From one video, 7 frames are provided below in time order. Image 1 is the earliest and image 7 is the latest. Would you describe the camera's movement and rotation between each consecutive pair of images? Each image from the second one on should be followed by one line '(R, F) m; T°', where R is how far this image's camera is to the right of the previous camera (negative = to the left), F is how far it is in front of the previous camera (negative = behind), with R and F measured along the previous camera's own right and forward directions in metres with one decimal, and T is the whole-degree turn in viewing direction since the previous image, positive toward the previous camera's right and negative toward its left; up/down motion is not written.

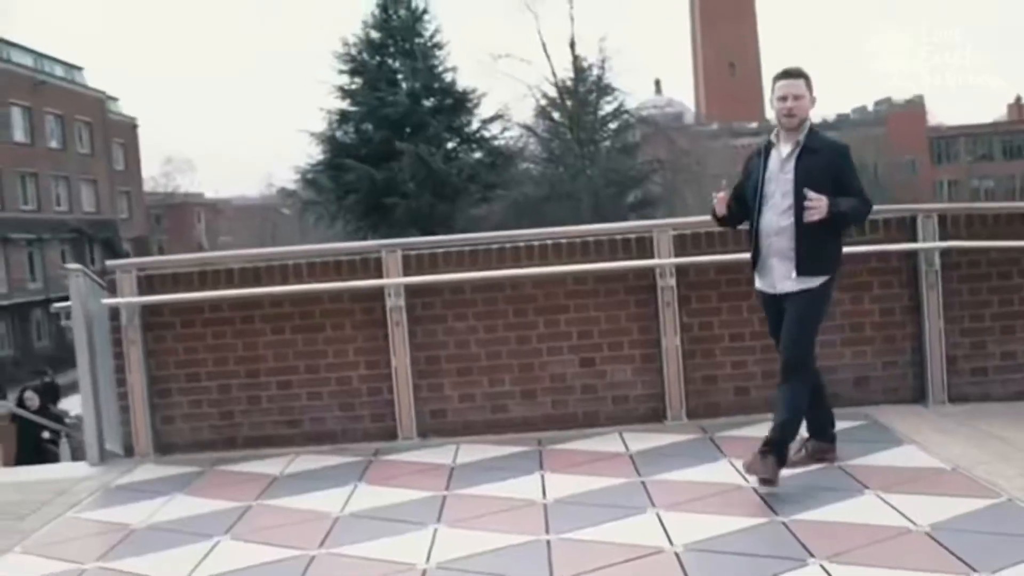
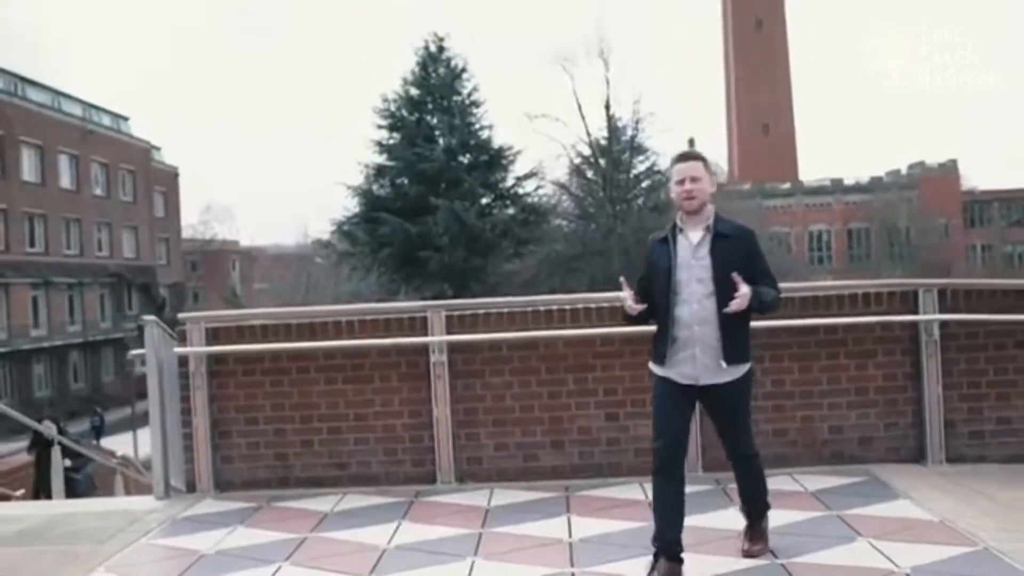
(0.0, -0.5) m; -2°
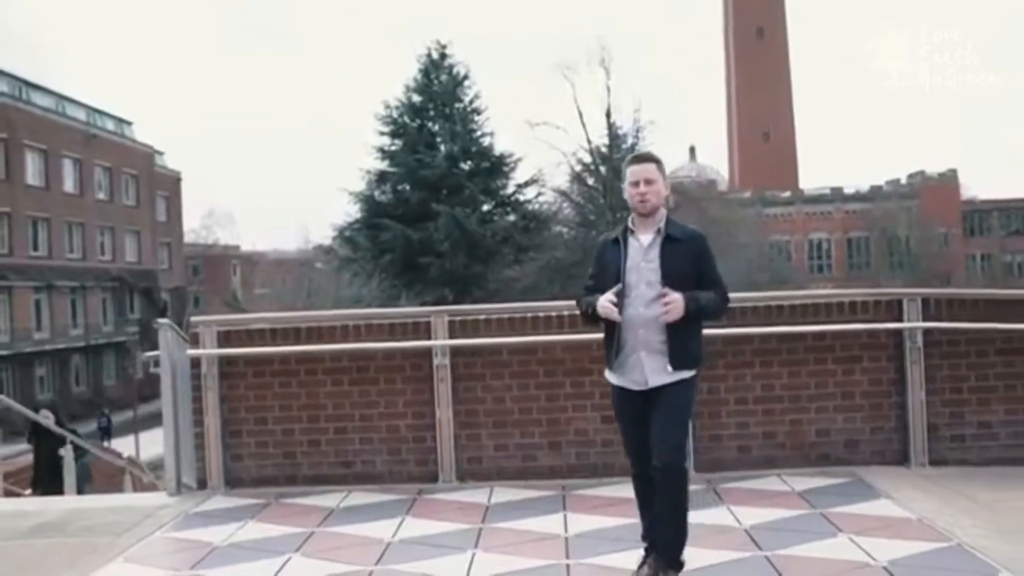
(0.0, -0.2) m; 0°
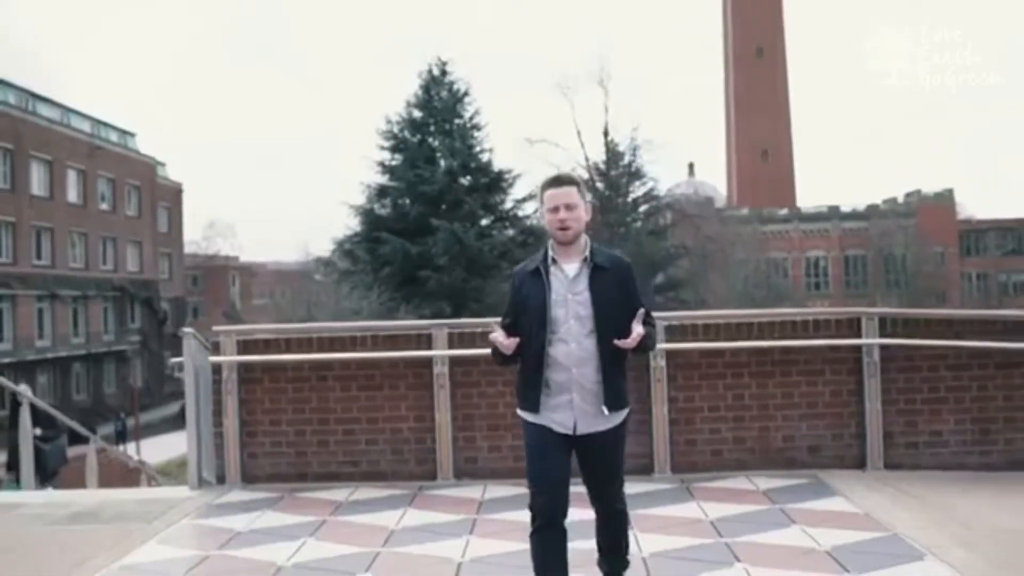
(0.0, -0.5) m; 0°
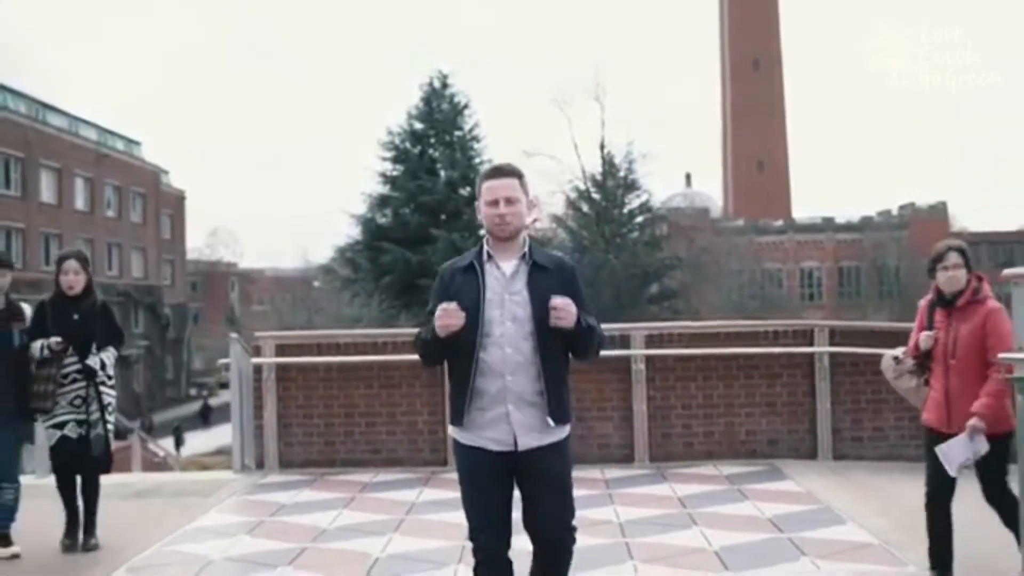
(0.0, -1.0) m; 0°
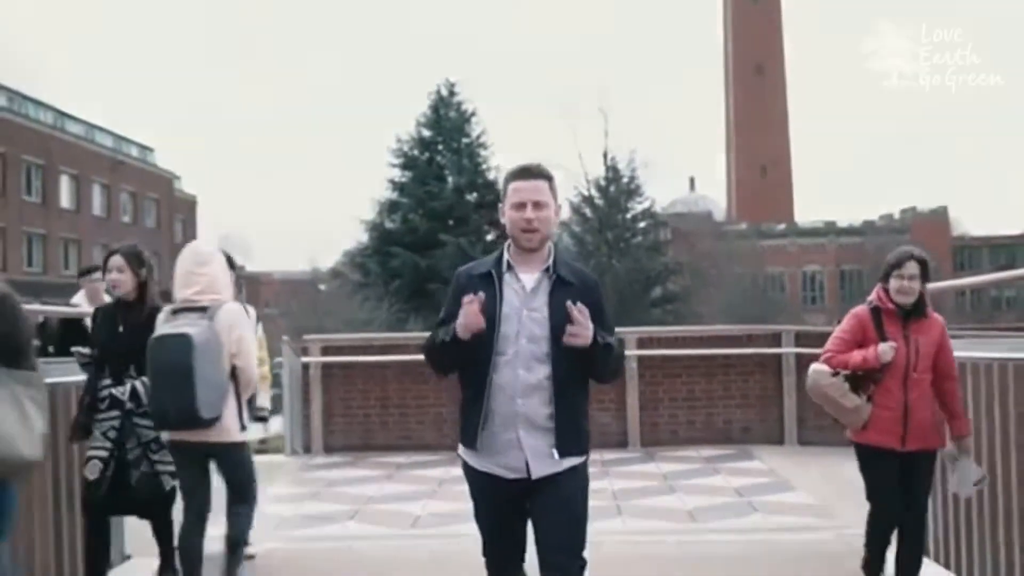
(-0.1, -1.2) m; 0°
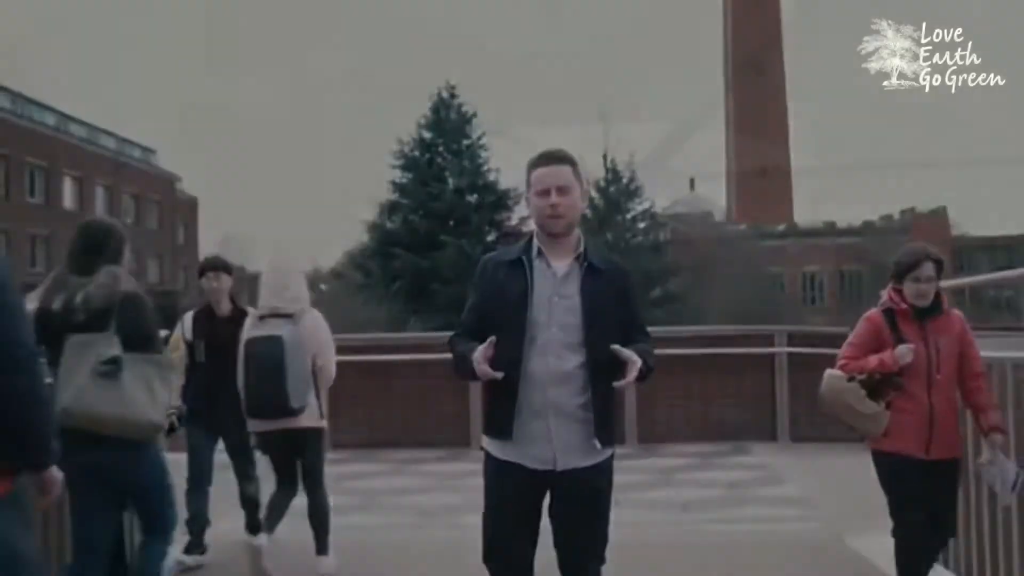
(0.0, -0.2) m; 0°
